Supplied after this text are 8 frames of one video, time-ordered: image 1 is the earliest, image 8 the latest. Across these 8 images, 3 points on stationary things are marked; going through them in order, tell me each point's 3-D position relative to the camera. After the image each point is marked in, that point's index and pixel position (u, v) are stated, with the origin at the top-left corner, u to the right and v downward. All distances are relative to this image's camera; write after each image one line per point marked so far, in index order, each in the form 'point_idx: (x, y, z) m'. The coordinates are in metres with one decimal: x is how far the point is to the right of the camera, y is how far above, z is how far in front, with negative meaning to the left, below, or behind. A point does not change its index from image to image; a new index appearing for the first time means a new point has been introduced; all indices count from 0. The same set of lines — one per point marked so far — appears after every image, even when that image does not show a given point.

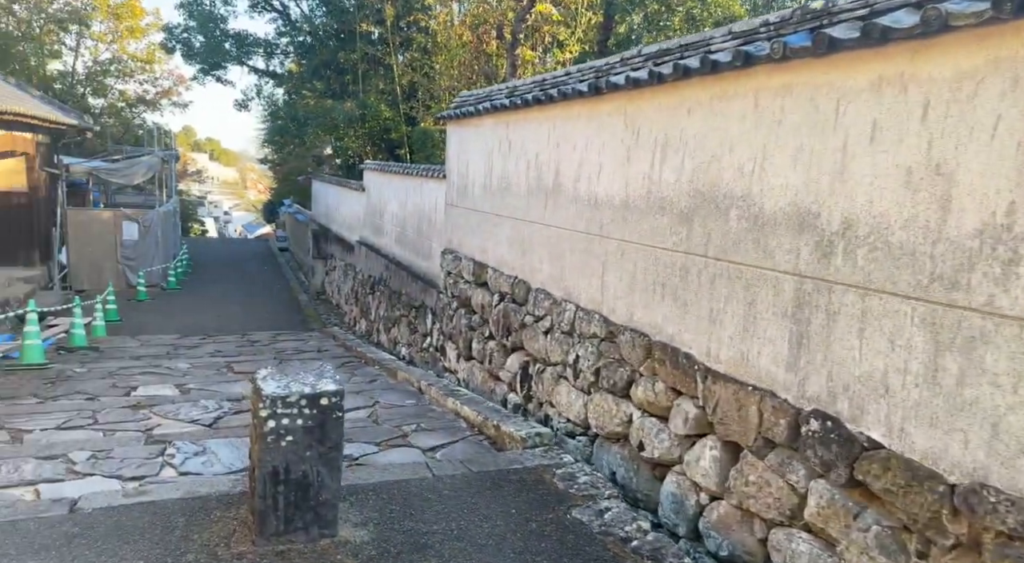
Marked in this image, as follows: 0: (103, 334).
0: (-6.1, -0.7, +13.8) m
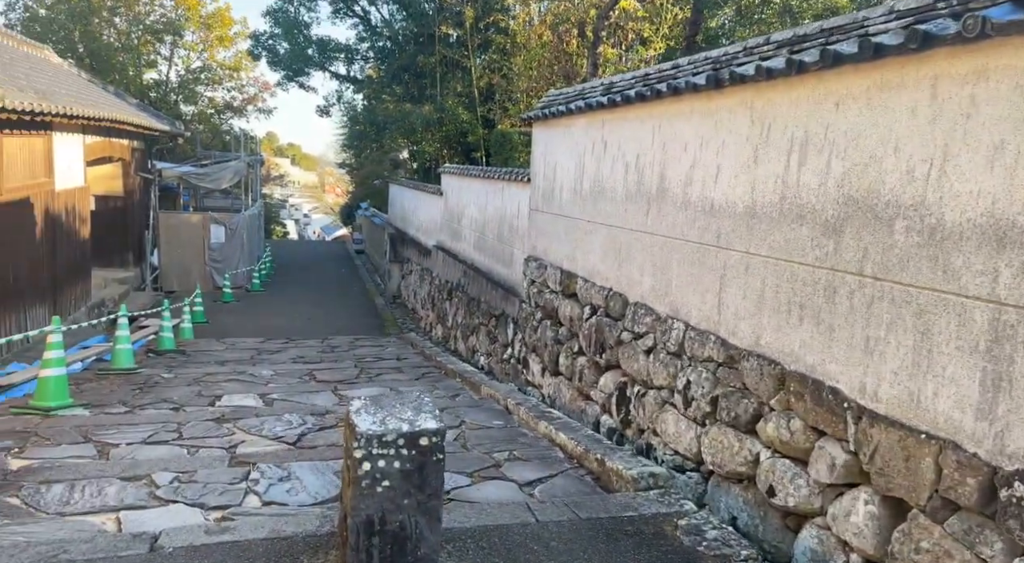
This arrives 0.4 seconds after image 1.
0: (-4.8, -0.8, +13.7) m
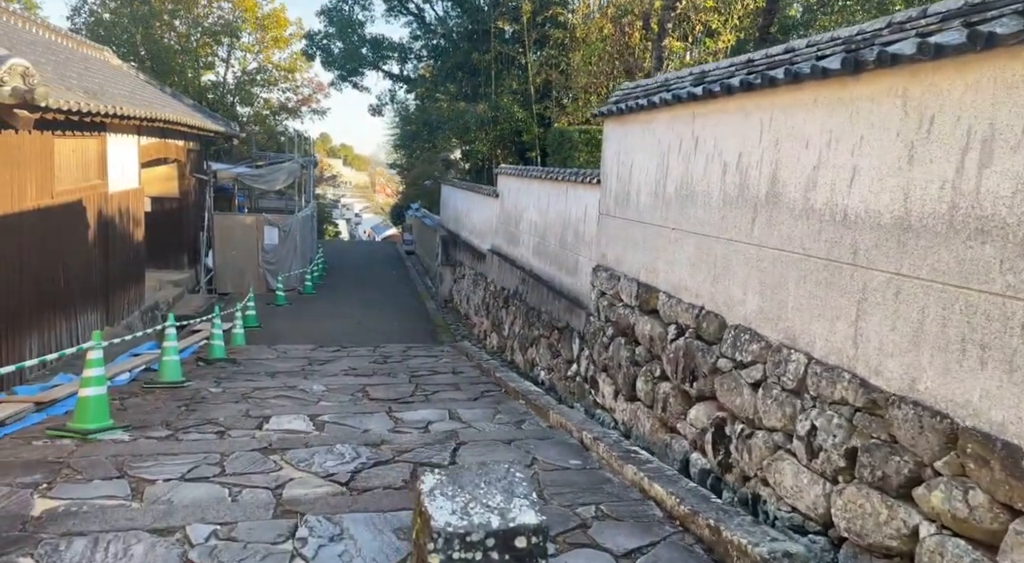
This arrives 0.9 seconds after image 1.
0: (-3.9, -0.9, +13.2) m
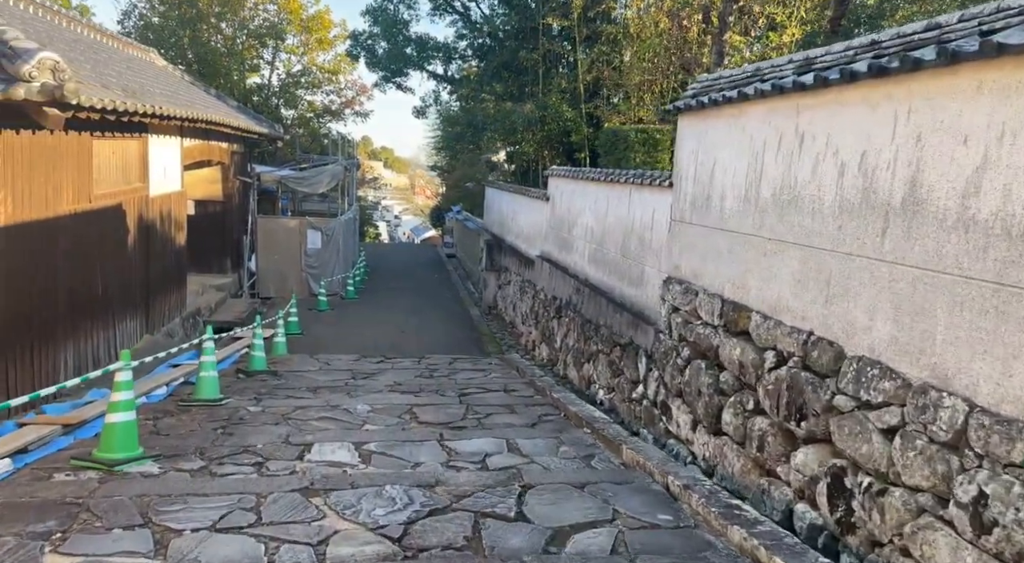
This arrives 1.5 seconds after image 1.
0: (-3.2, -1.0, +12.6) m
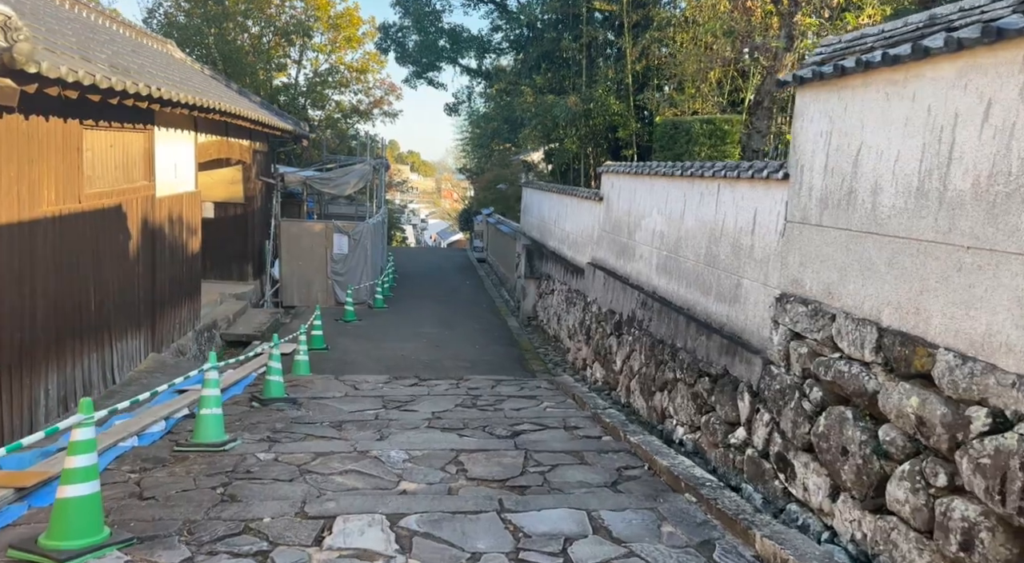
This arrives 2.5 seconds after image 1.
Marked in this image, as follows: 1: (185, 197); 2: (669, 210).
0: (-2.5, -1.1, +11.1) m
1: (-4.3, +1.1, +11.9) m
2: (+1.6, +0.7, +9.1) m
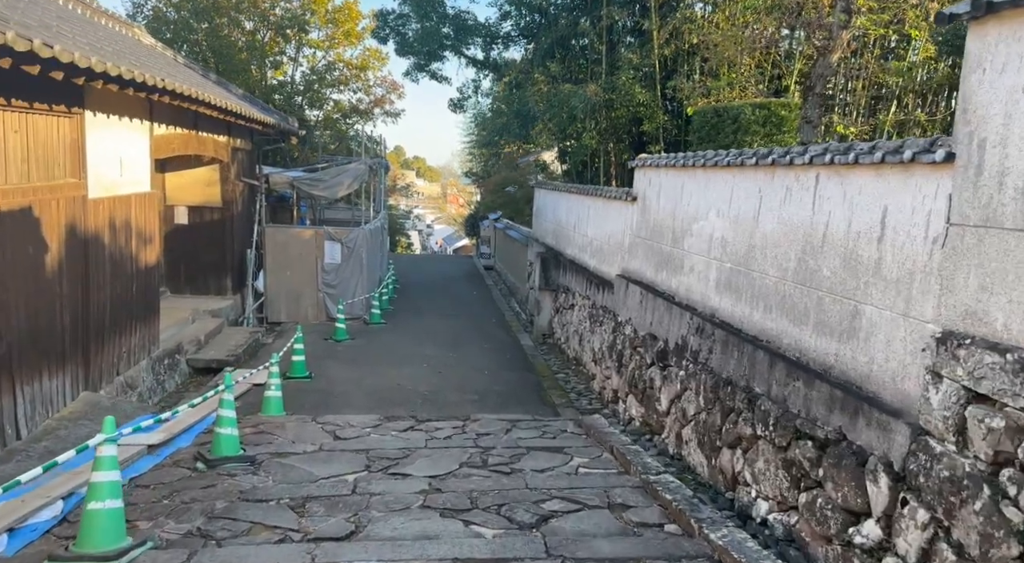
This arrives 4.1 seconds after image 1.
0: (-2.4, -1.3, +9.1) m
1: (-4.1, +0.9, +9.9) m
2: (+1.8, +0.5, +7.1) m
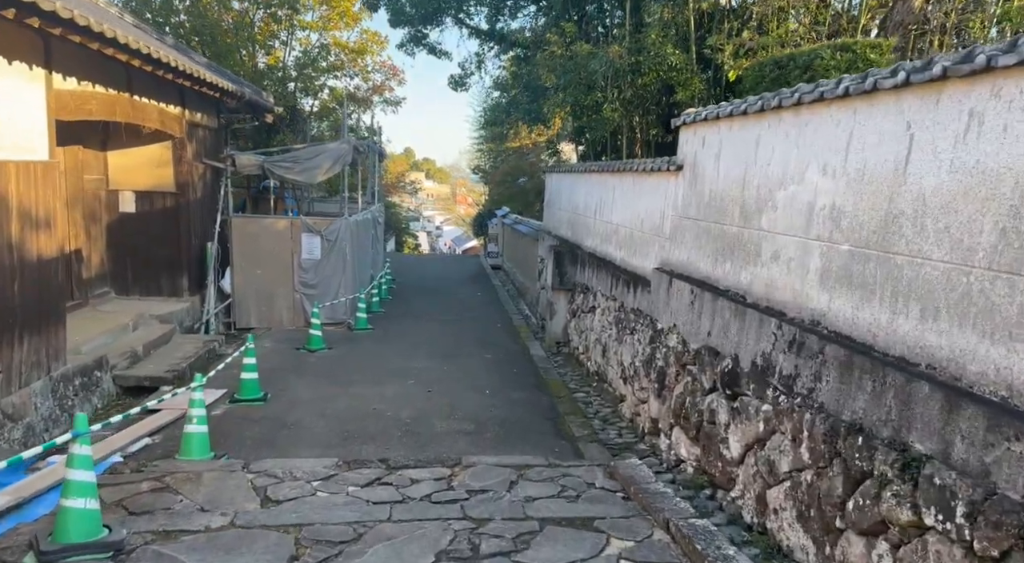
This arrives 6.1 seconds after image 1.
0: (-2.3, -1.3, +6.7) m
1: (-4.1, +0.9, +7.5) m
2: (+1.8, +0.6, +4.7) m
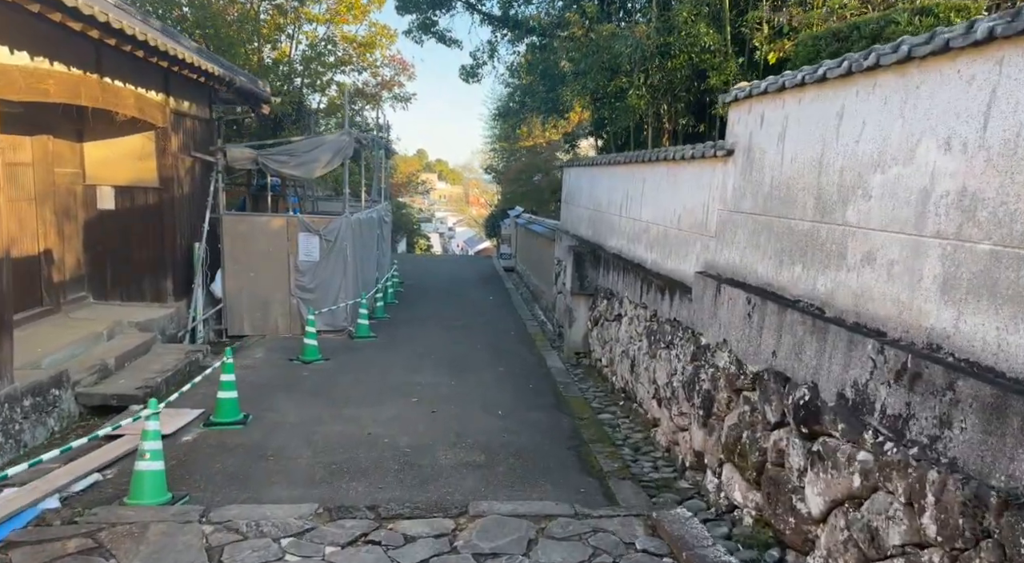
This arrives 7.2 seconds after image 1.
0: (-2.2, -1.3, +5.6) m
1: (-4.0, +0.9, +6.4) m
2: (+1.9, +0.5, +3.5) m
